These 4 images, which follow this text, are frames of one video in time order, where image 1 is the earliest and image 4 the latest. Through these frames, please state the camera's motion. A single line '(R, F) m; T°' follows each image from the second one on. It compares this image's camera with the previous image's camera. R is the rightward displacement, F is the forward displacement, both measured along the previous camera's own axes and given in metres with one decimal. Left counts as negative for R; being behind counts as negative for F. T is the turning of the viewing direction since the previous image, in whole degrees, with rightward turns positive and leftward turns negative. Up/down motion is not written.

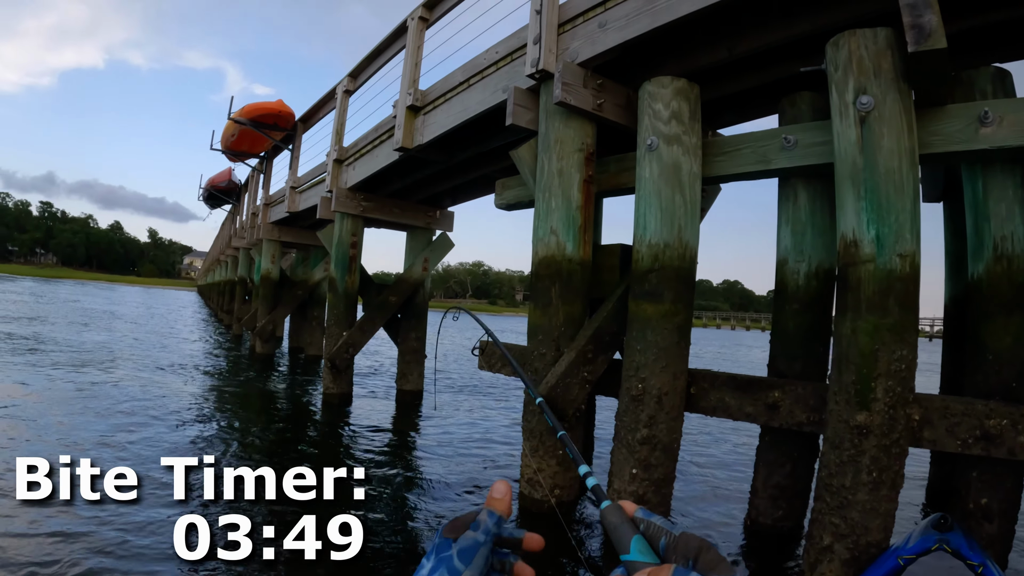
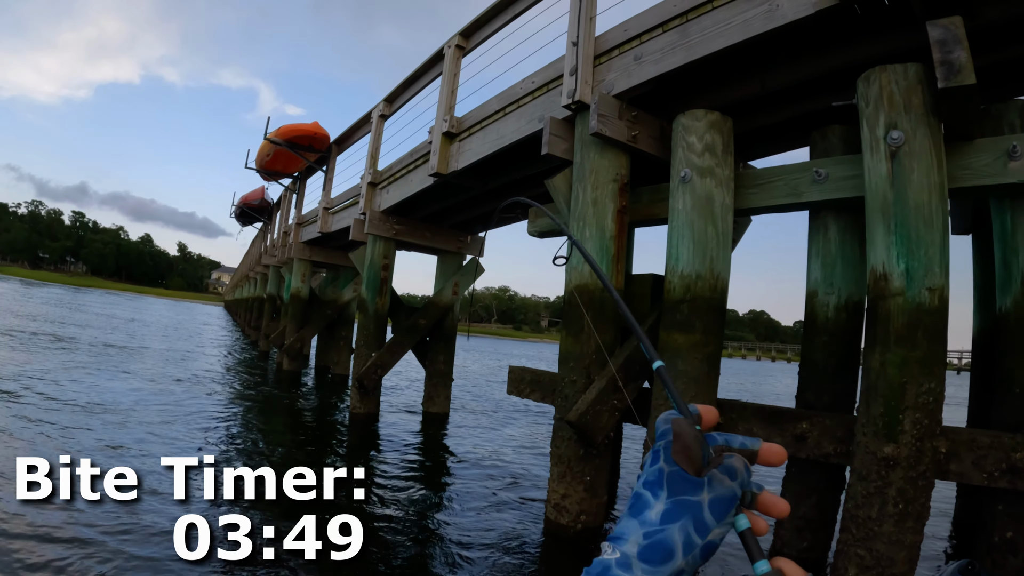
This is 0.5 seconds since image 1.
(-0.1, -0.1) m; -2°
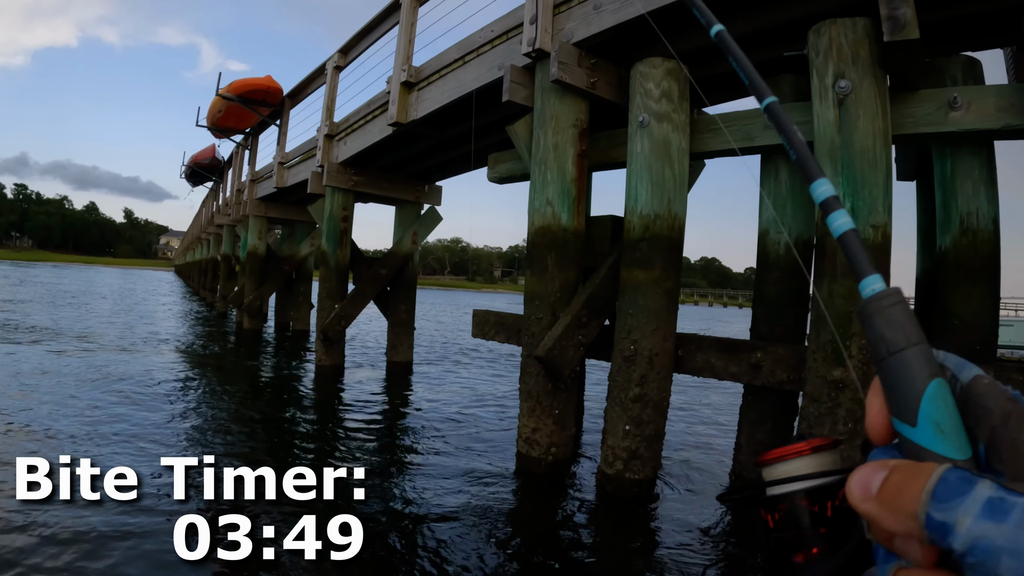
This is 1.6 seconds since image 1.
(0.0, -0.1) m; +3°
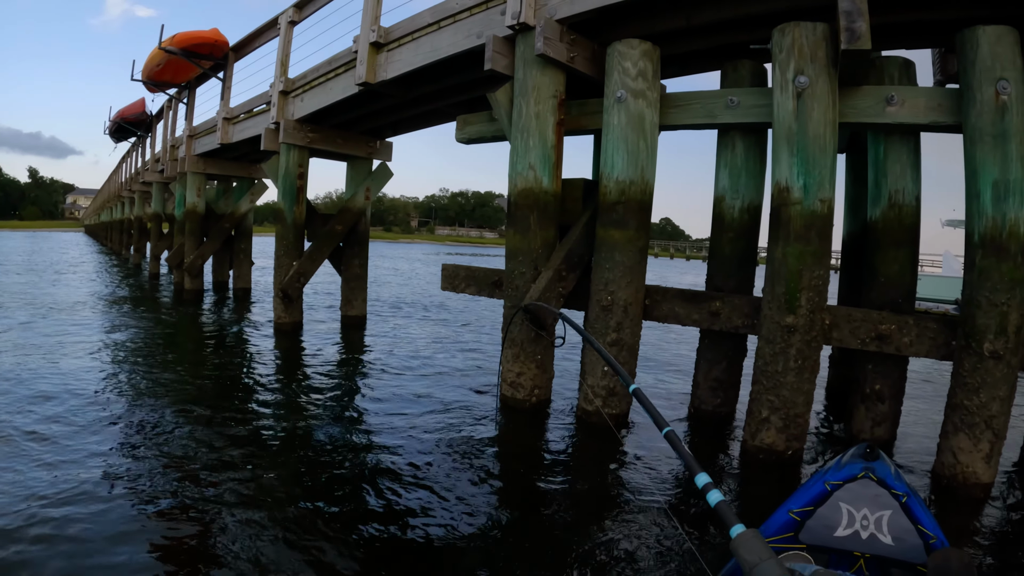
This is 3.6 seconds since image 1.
(-0.3, -0.3) m; +6°
